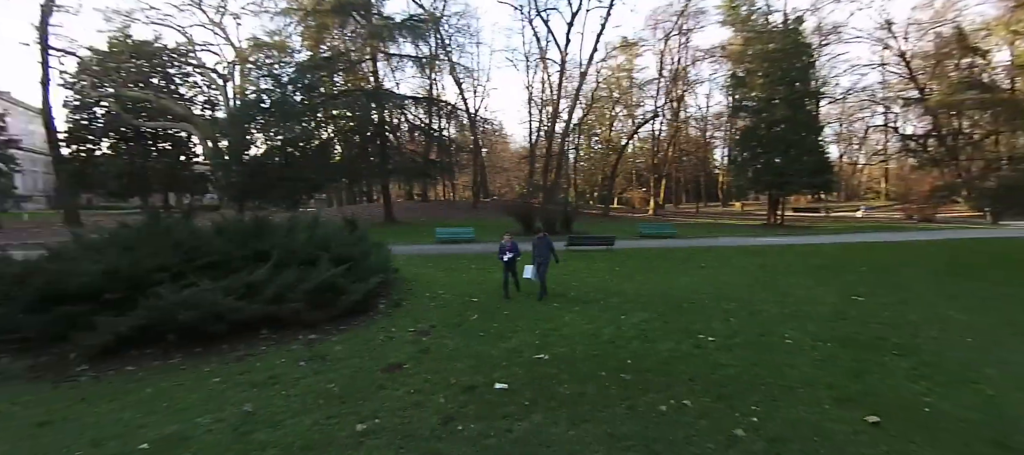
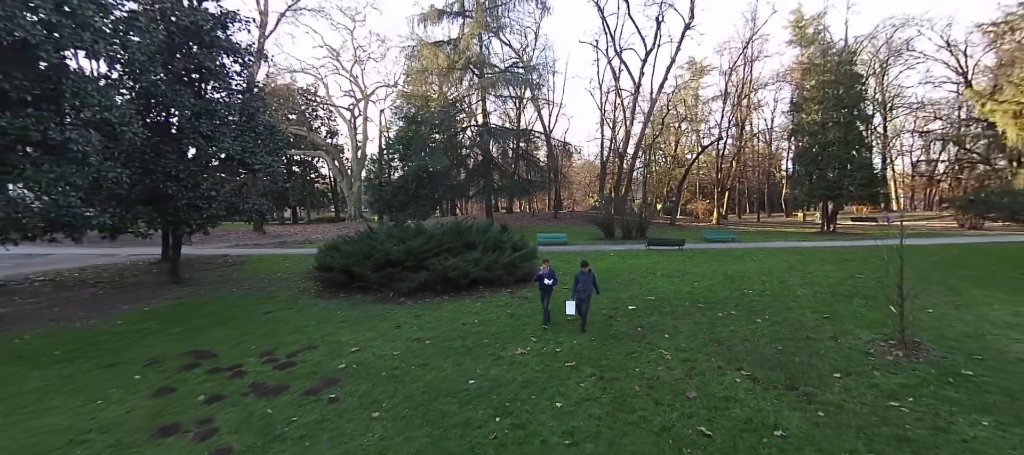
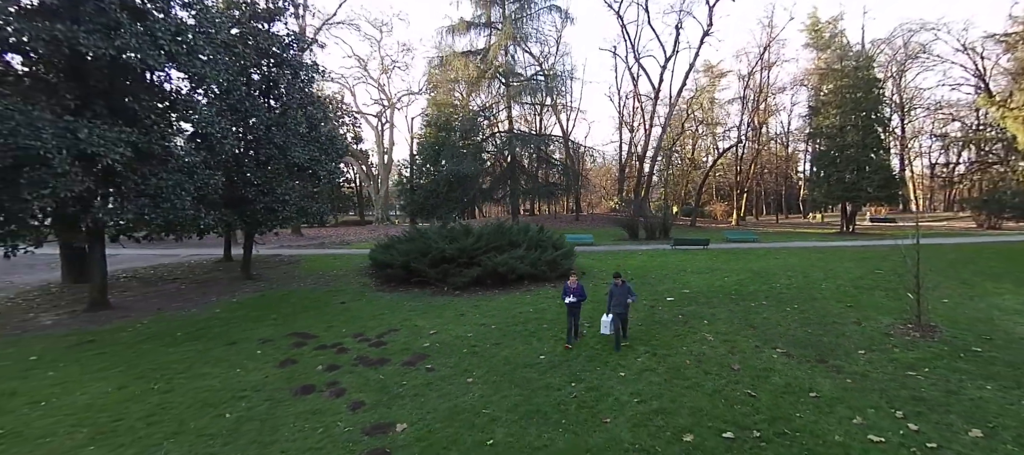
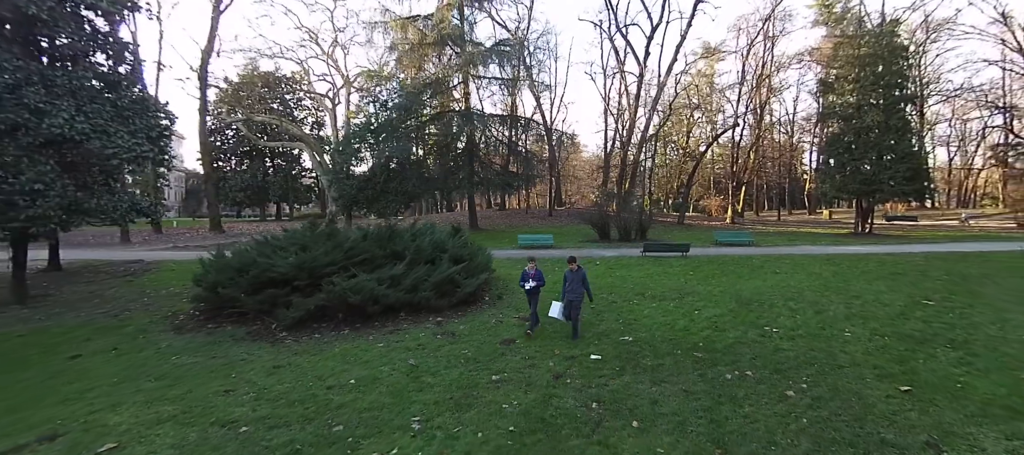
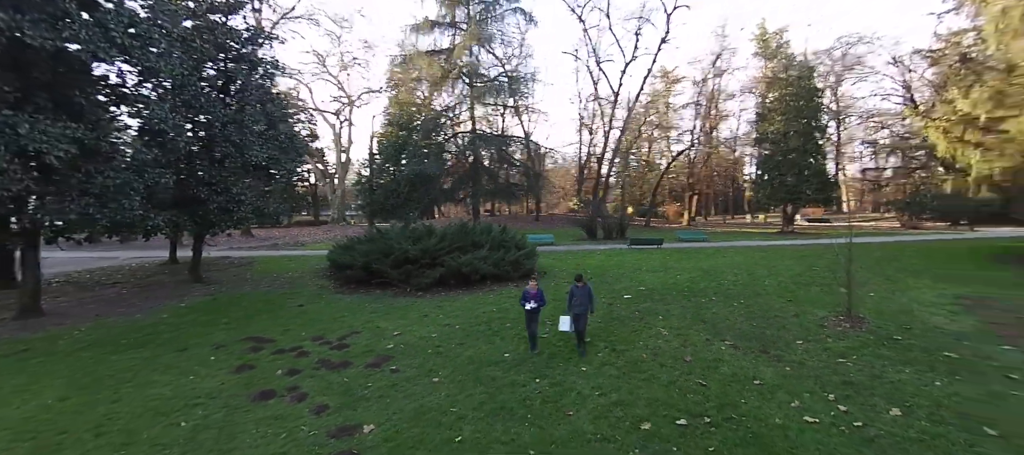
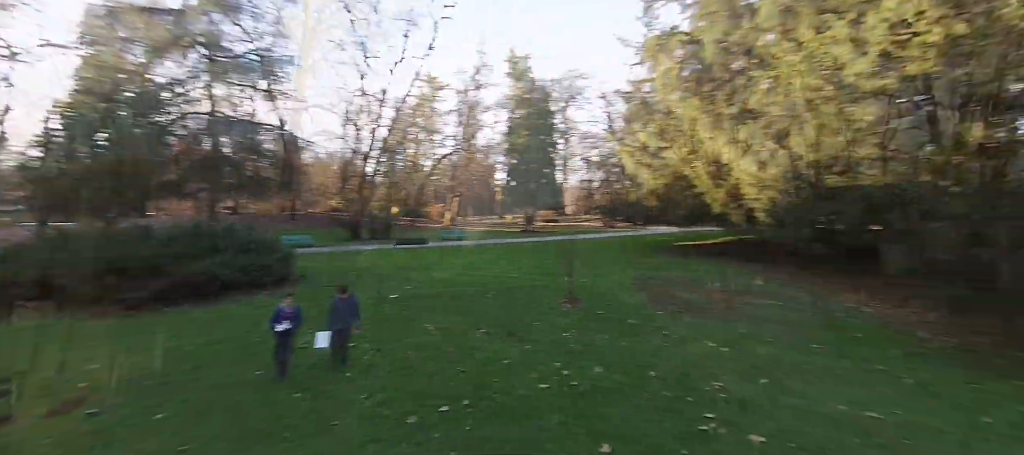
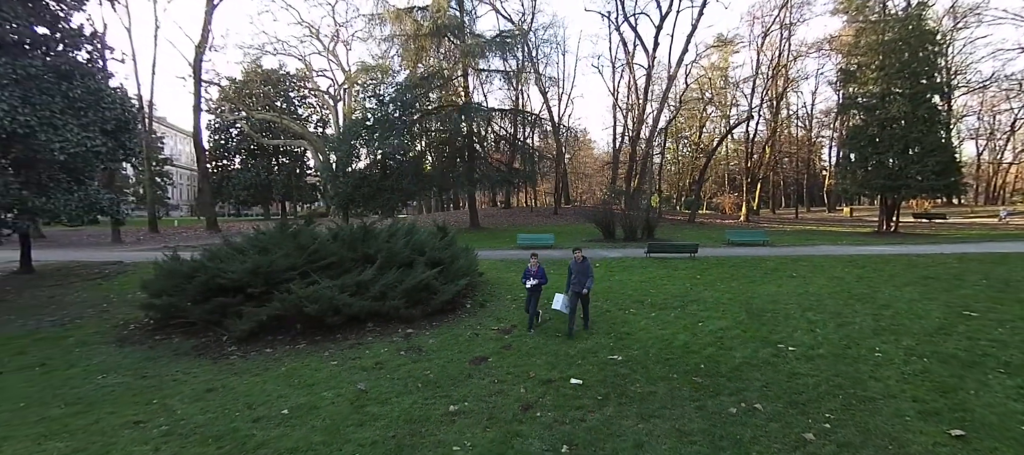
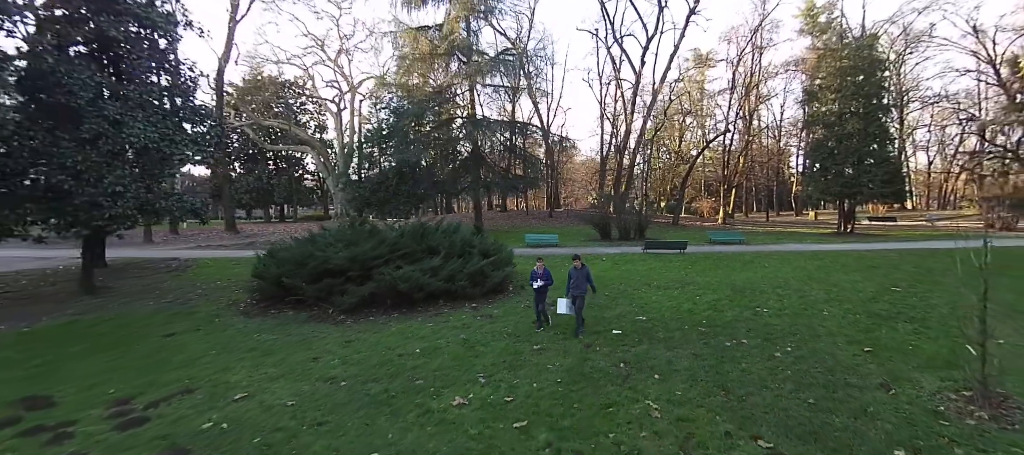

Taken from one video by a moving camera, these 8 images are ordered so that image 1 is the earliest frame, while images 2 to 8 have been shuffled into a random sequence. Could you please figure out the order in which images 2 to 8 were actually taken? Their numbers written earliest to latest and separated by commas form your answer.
7, 4, 8, 2, 3, 5, 6
